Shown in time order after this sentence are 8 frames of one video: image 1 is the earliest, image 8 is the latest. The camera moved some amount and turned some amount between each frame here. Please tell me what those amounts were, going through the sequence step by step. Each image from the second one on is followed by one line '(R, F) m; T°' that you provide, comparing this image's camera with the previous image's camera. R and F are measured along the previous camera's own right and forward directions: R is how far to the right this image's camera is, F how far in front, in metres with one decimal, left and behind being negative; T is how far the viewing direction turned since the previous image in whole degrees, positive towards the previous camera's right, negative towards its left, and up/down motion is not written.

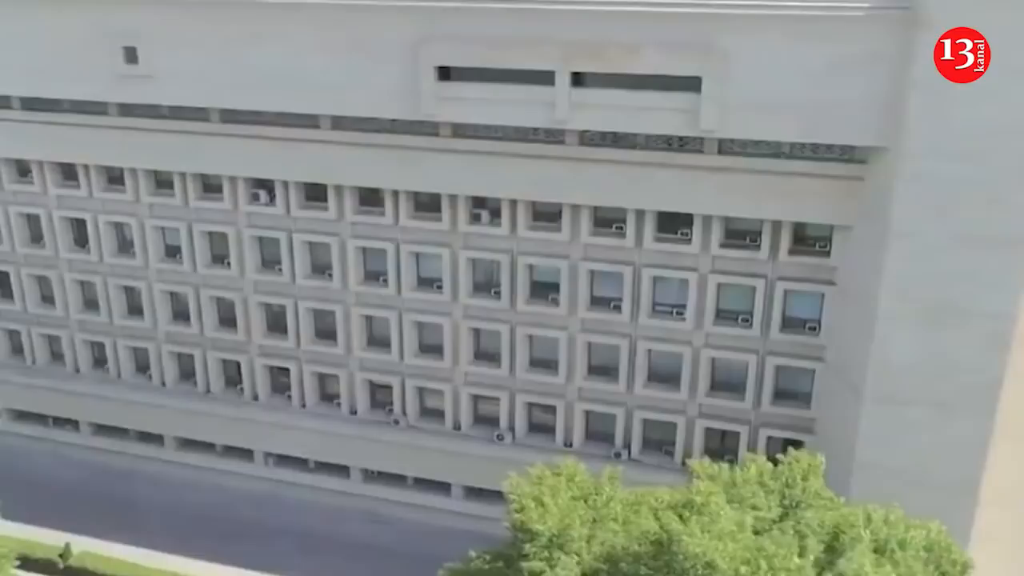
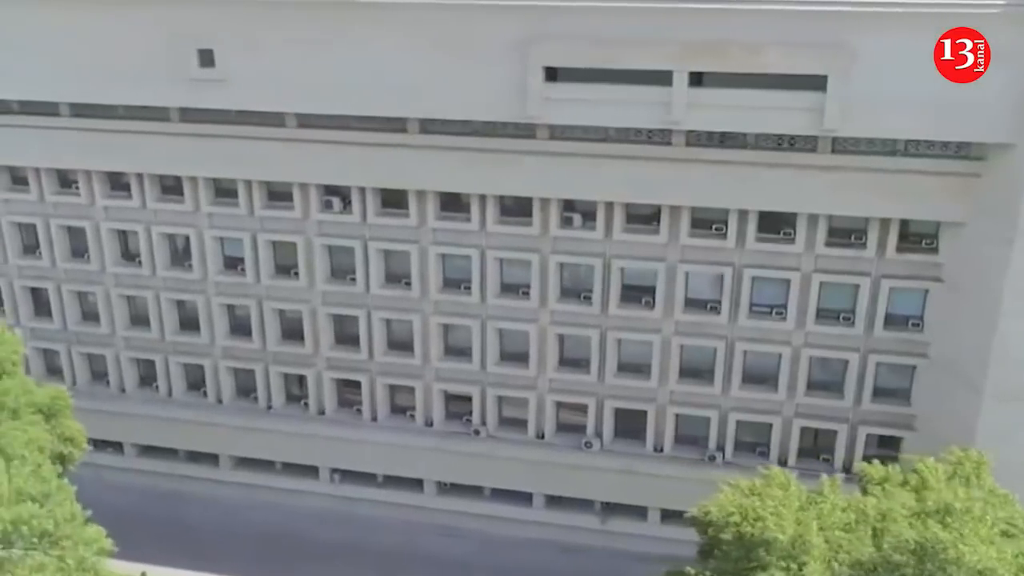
(-2.5, +0.4) m; +4°
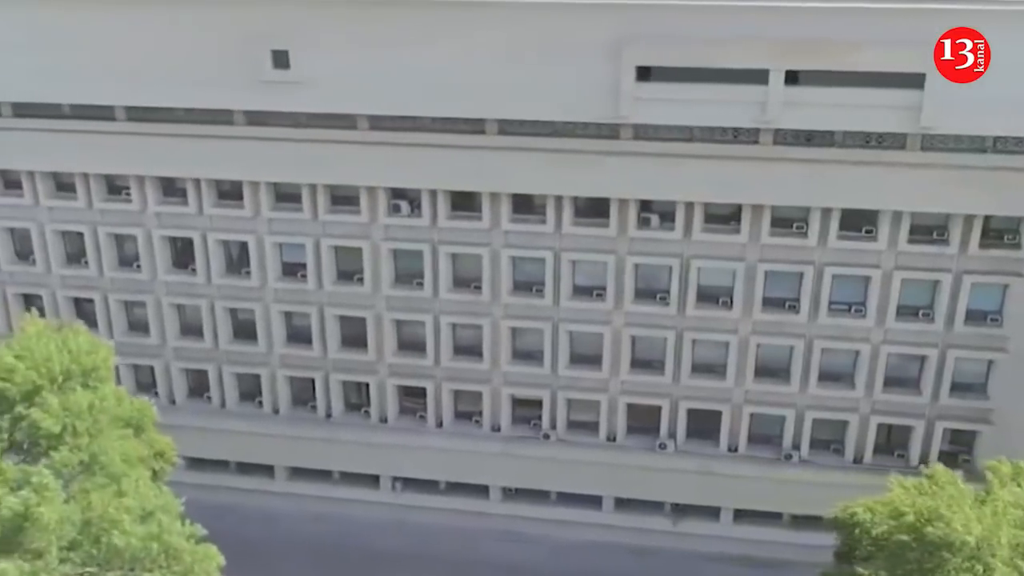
(-1.9, +0.2) m; +3°
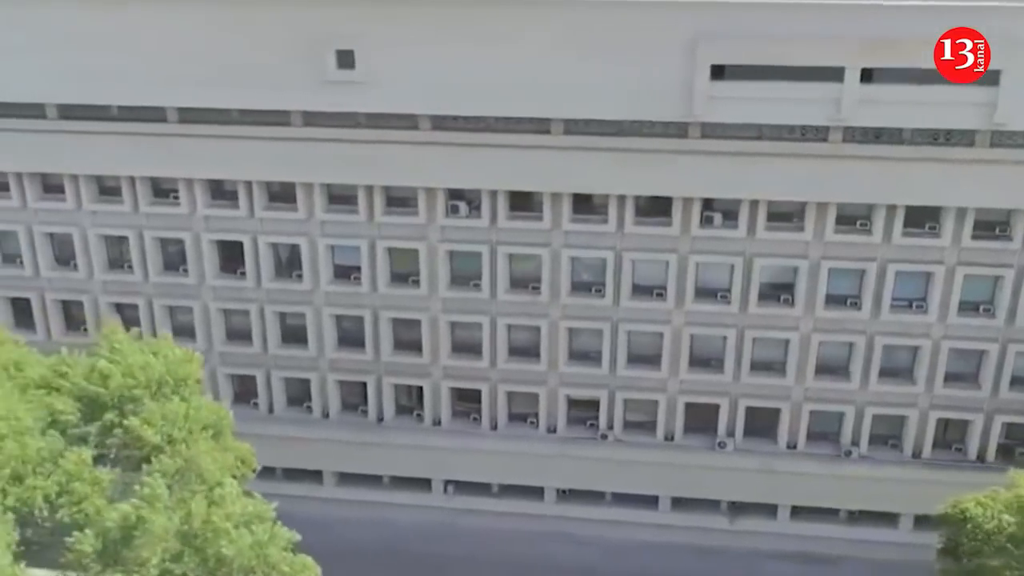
(-1.4, +0.1) m; +2°
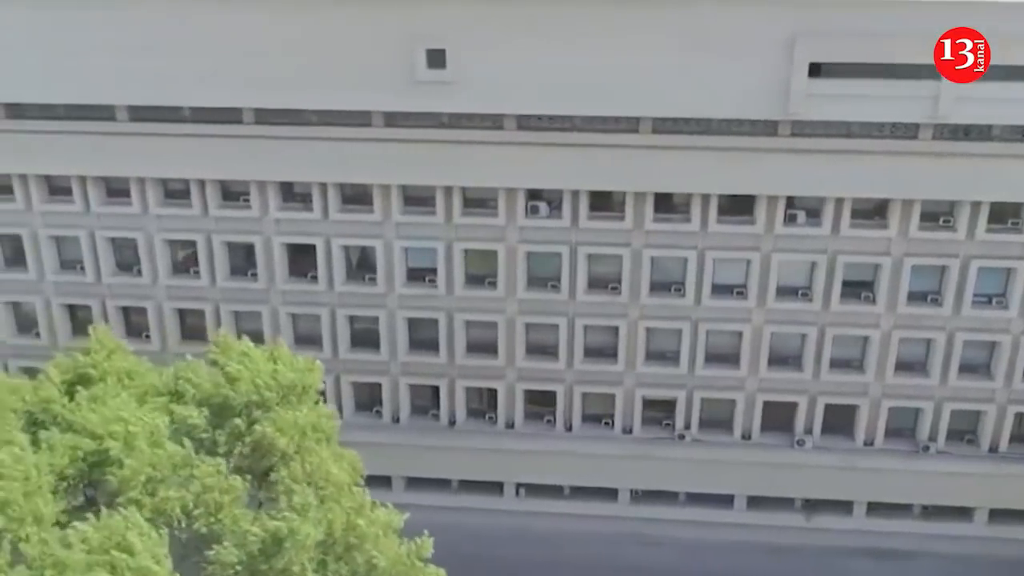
(-1.7, +0.2) m; +2°
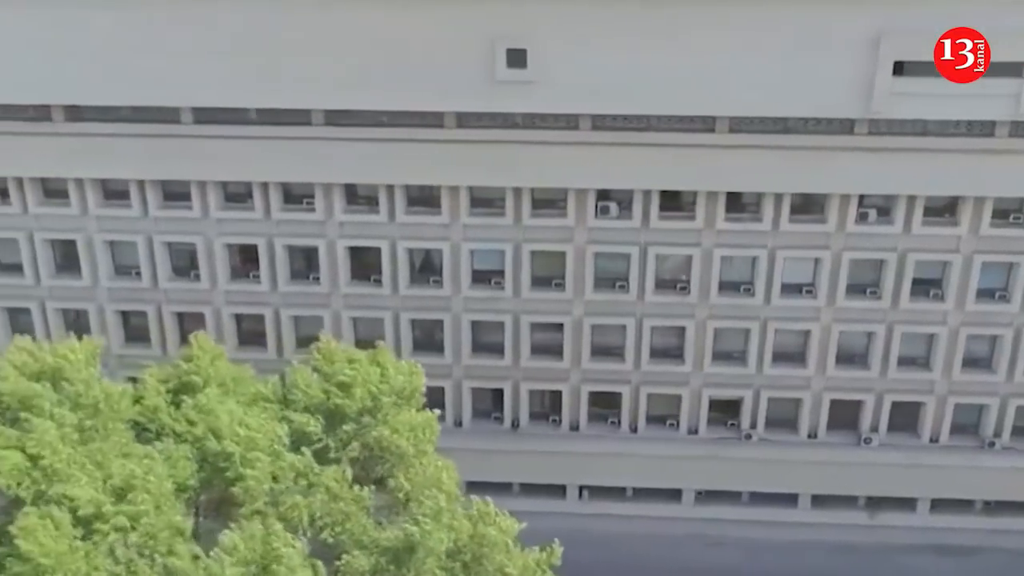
(-1.5, +0.1) m; +2°
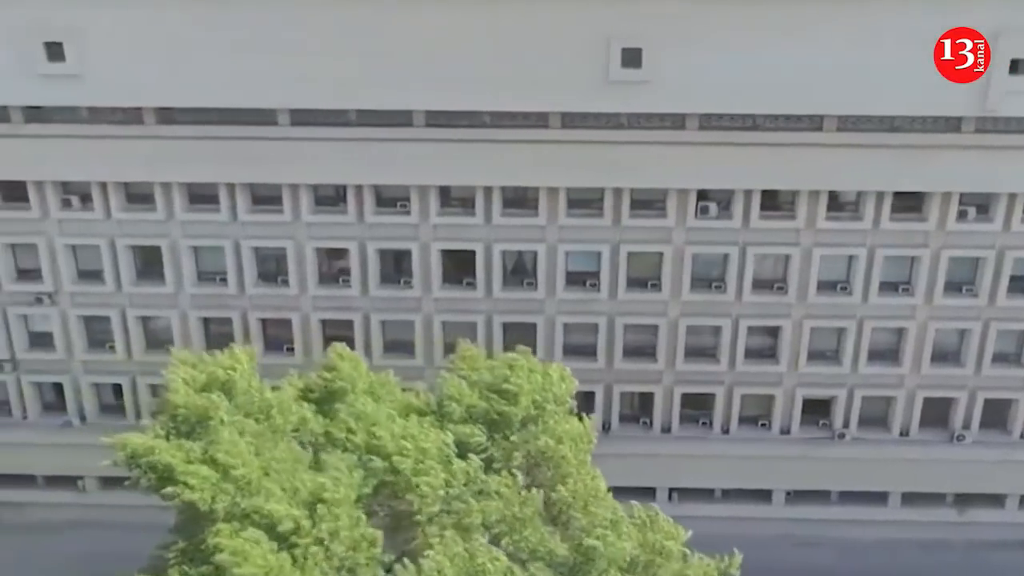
(-1.9, +0.2) m; +2°
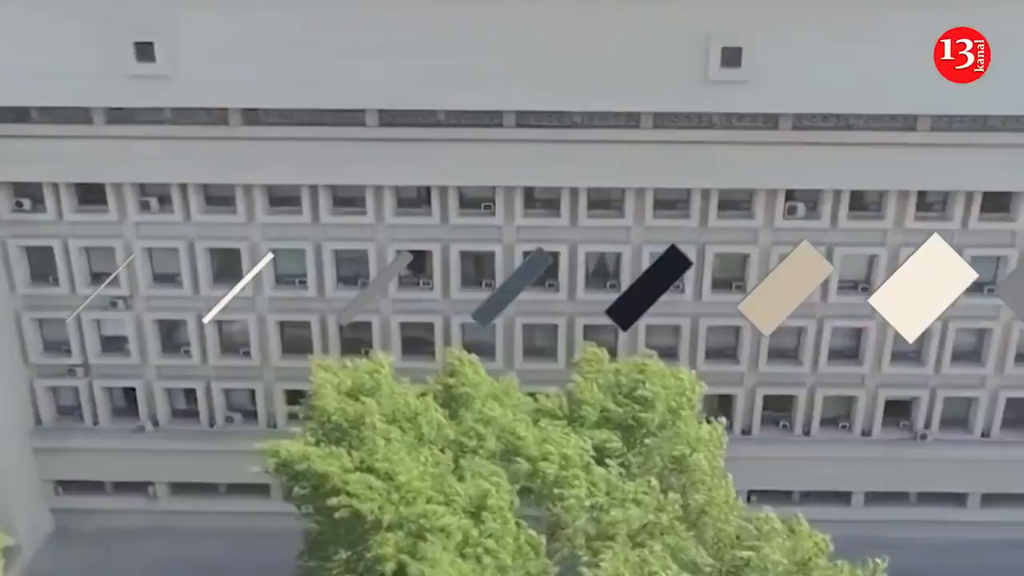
(-1.4, +0.2) m; +1°
